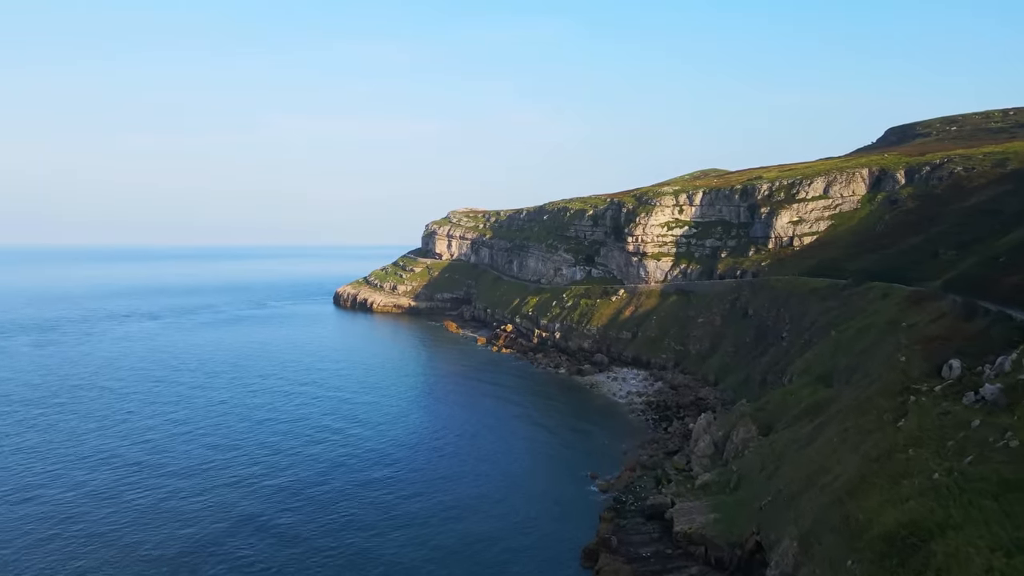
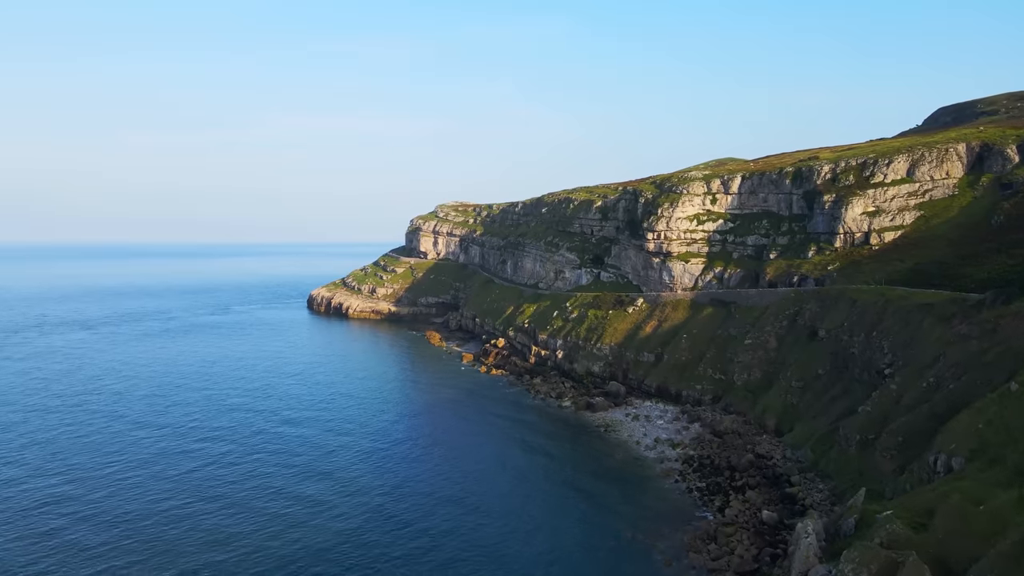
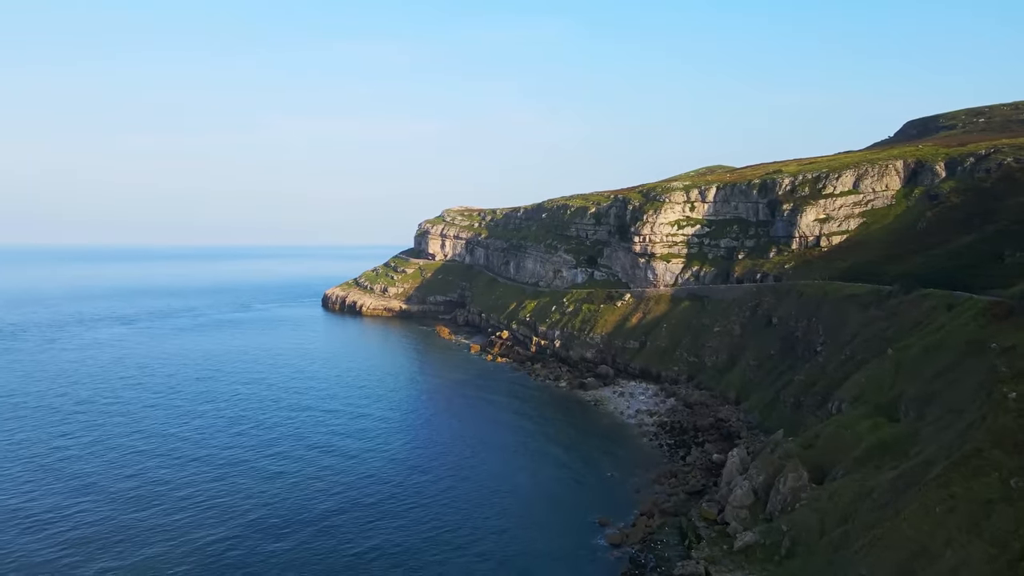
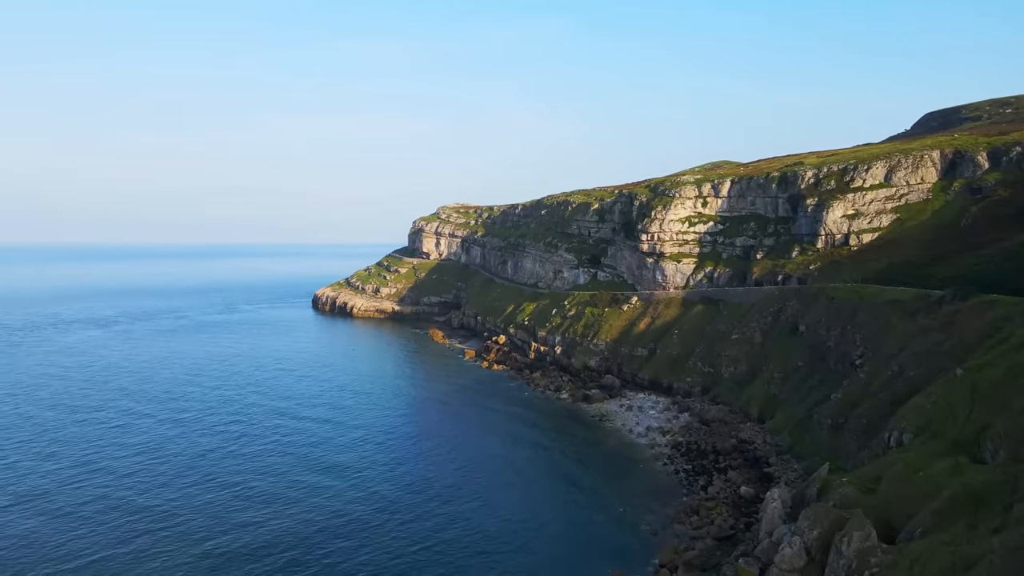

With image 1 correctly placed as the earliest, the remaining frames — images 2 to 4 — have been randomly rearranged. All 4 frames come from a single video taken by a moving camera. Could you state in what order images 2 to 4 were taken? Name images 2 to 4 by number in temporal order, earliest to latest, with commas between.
3, 4, 2
